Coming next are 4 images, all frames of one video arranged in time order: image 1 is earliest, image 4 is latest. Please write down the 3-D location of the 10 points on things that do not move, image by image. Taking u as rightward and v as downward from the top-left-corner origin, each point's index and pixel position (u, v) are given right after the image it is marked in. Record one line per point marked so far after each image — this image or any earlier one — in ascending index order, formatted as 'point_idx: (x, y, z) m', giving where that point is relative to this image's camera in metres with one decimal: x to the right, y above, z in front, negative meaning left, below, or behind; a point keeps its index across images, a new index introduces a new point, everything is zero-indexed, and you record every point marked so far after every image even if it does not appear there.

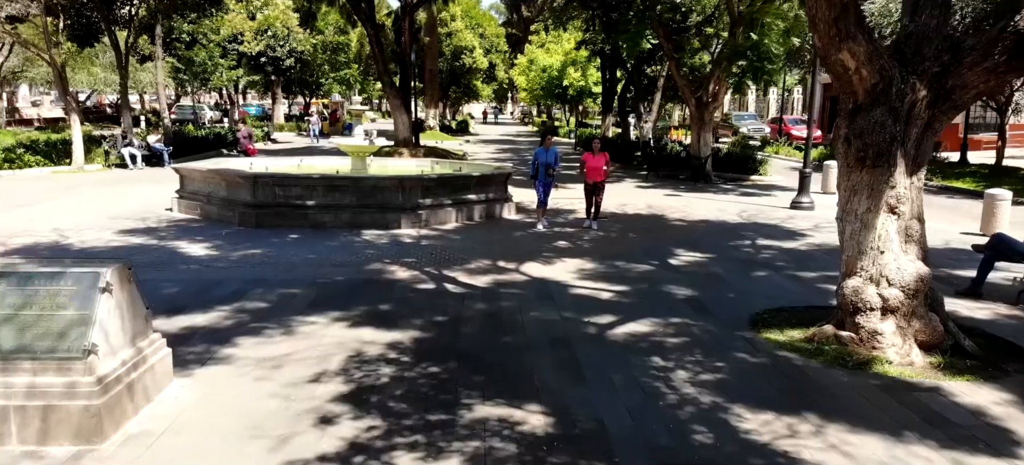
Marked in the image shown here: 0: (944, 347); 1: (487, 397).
0: (+3.5, -0.9, +5.4) m
1: (-0.2, -1.1, +4.4) m
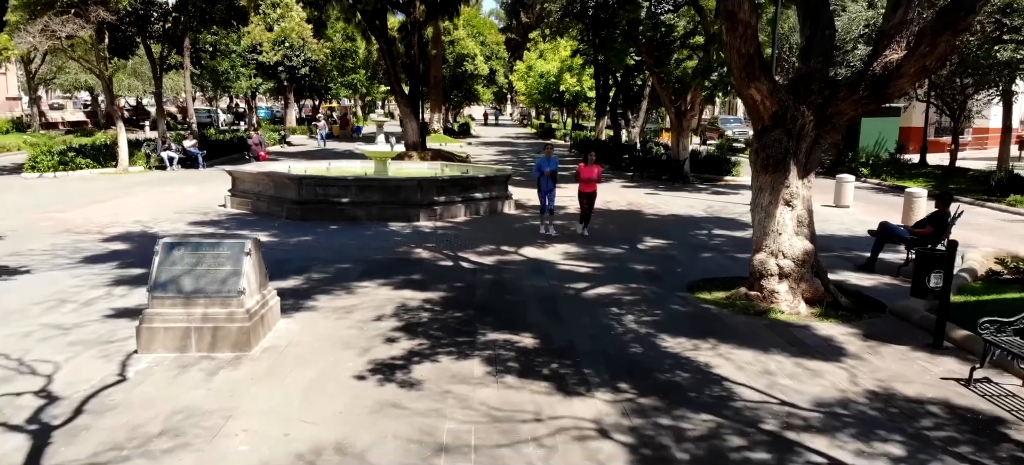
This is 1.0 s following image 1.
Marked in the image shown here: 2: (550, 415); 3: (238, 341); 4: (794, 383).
0: (+3.5, -0.8, +7.5) m
1: (-0.2, -0.9, +6.5) m
2: (+0.3, -1.3, +4.7) m
3: (-2.4, -0.9, +5.8) m
4: (+2.3, -1.2, +5.4) m
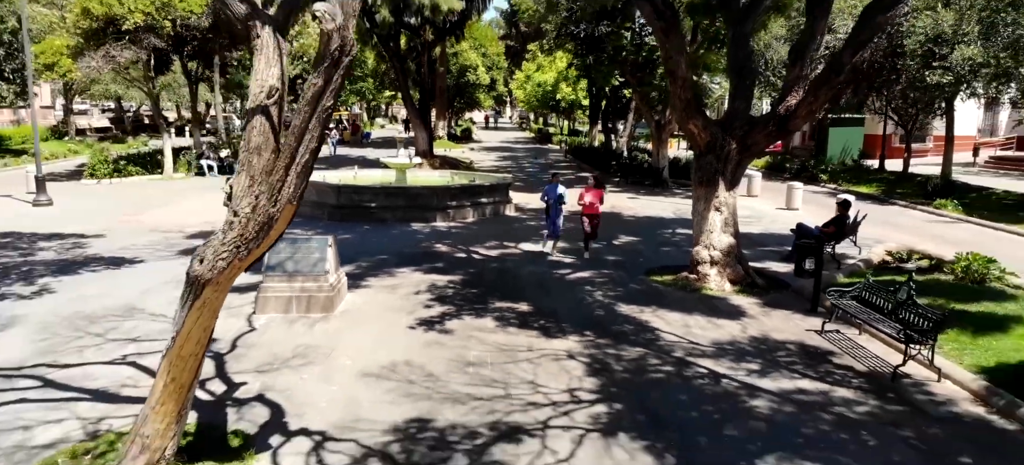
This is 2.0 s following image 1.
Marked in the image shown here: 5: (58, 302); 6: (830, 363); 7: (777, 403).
0: (+3.6, -0.8, +10.1) m
1: (-0.1, -0.9, +9.1) m
2: (+0.3, -1.3, +7.4) m
3: (-2.4, -0.9, +8.5) m
4: (+2.3, -1.2, +8.0) m
5: (-6.2, -0.9, +9.1) m
6: (+3.4, -1.4, +7.2) m
7: (+2.5, -1.6, +6.2) m
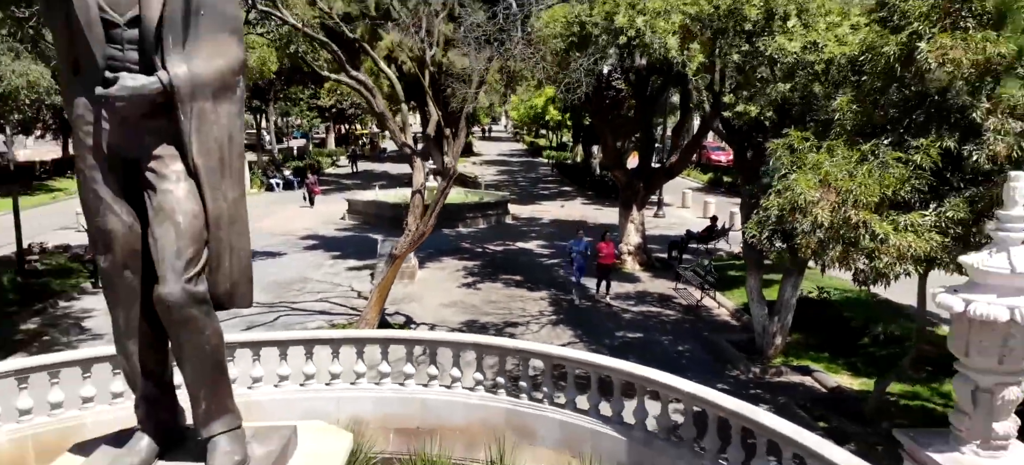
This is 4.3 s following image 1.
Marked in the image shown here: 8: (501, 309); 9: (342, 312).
0: (+3.5, -0.8, +17.4) m
1: (-0.2, -1.0, +16.4) m
2: (+0.3, -1.4, +14.6) m
3: (-2.4, -1.0, +15.7) m
4: (+2.3, -1.3, +15.3) m
5: (-6.2, -1.1, +16.3) m
6: (+3.5, -1.5, +14.5) m
7: (+2.5, -1.7, +13.5) m
8: (-0.2, -1.6, +13.6) m
9: (-3.4, -1.6, +13.4) m
